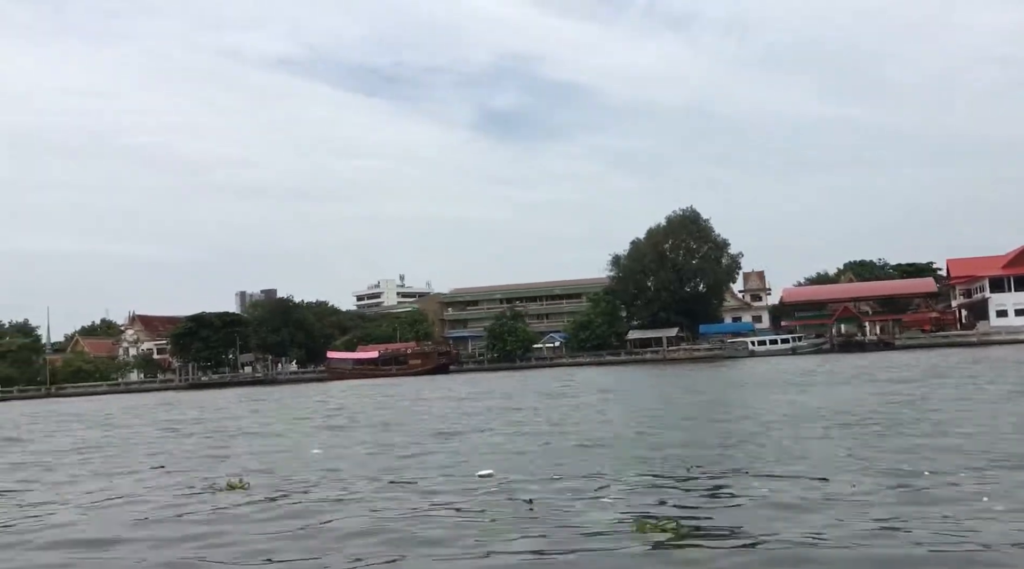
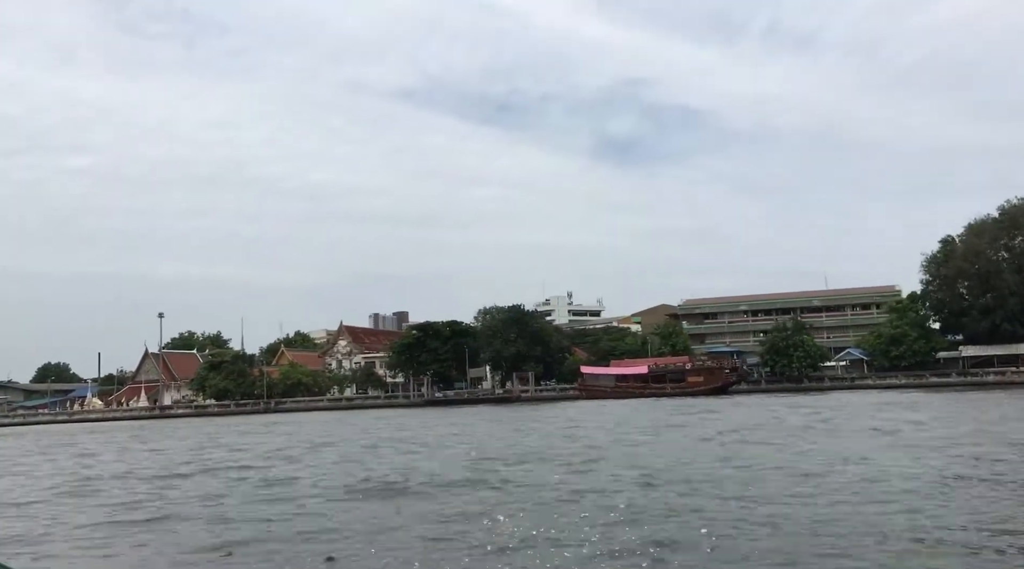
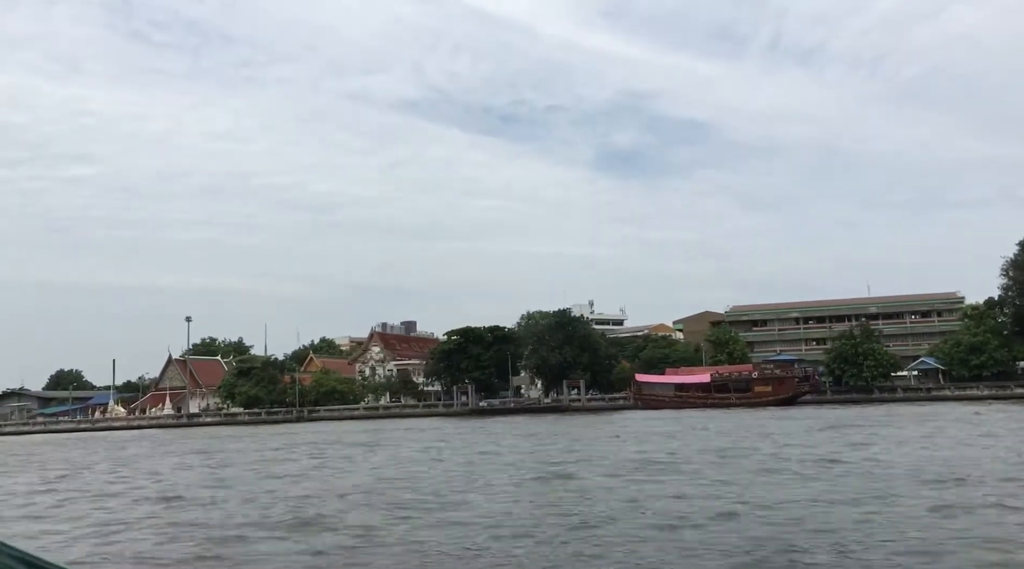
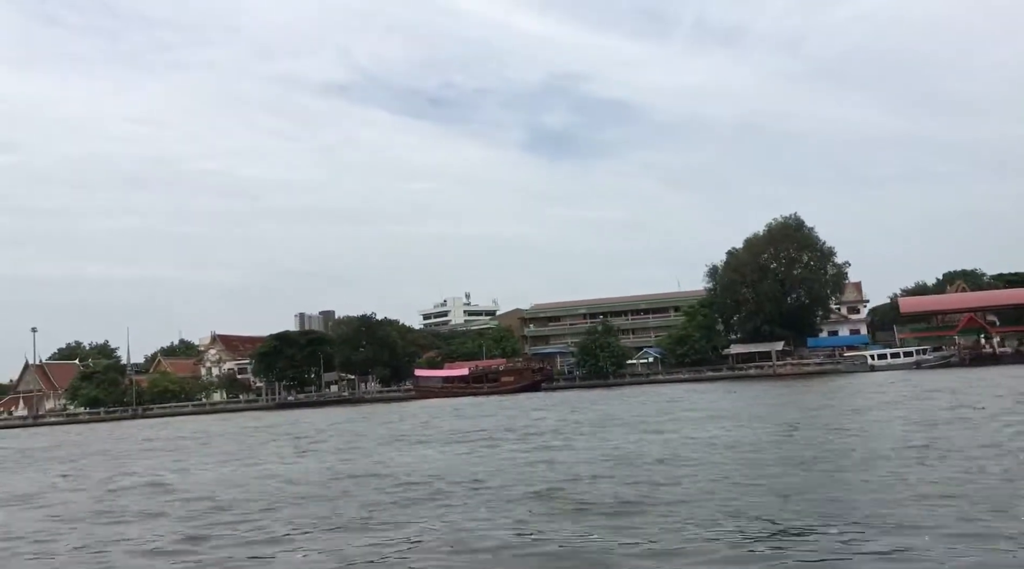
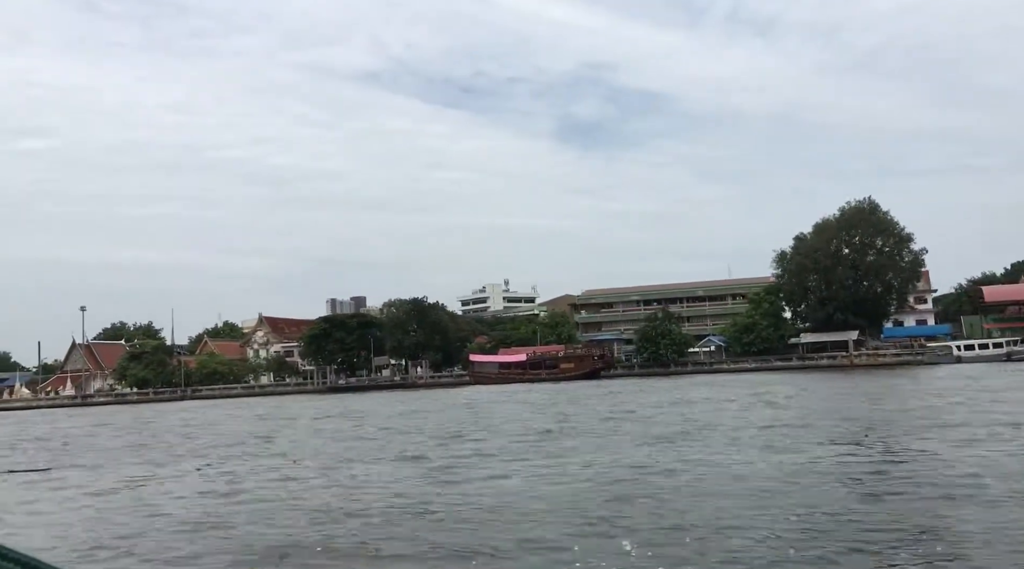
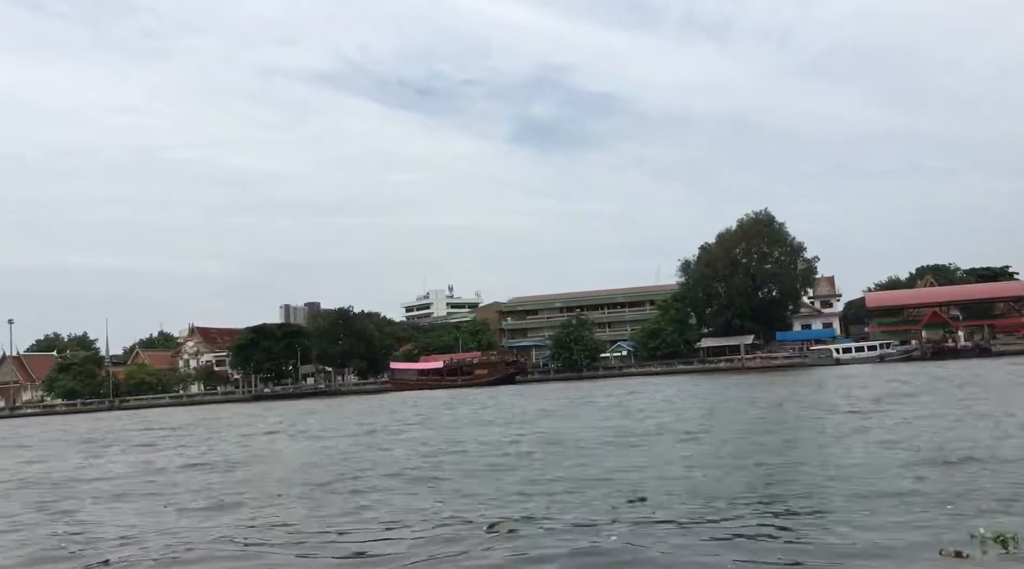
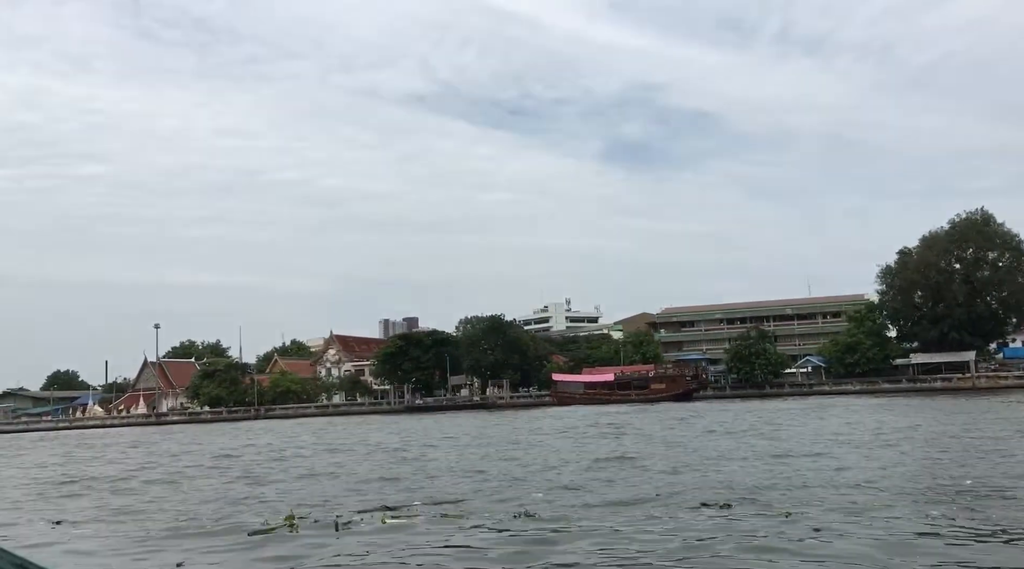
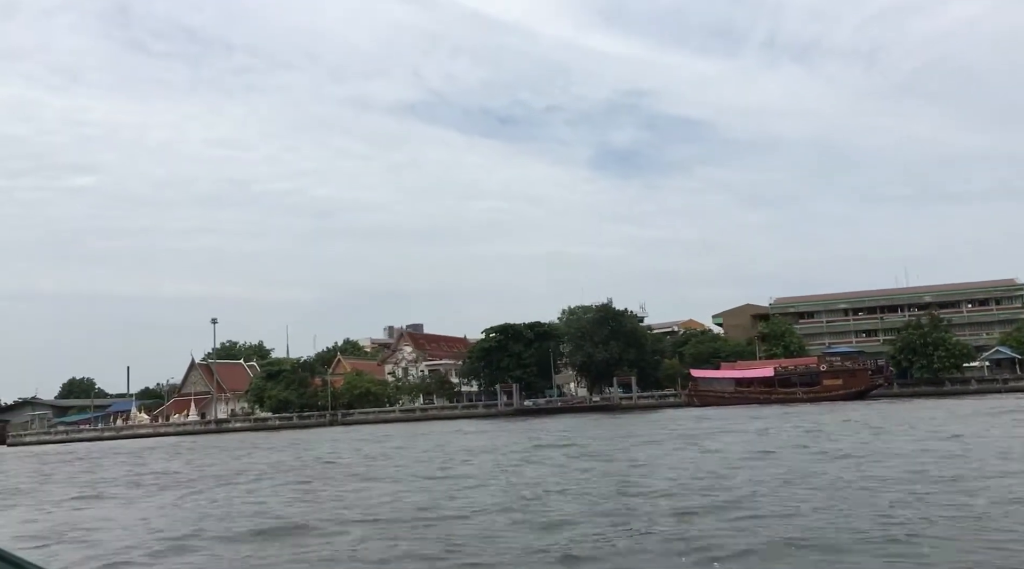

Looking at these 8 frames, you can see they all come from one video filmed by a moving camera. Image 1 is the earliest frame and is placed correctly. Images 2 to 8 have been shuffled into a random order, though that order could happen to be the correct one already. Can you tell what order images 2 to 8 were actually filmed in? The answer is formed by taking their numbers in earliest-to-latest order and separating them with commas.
6, 4, 5, 7, 2, 3, 8
